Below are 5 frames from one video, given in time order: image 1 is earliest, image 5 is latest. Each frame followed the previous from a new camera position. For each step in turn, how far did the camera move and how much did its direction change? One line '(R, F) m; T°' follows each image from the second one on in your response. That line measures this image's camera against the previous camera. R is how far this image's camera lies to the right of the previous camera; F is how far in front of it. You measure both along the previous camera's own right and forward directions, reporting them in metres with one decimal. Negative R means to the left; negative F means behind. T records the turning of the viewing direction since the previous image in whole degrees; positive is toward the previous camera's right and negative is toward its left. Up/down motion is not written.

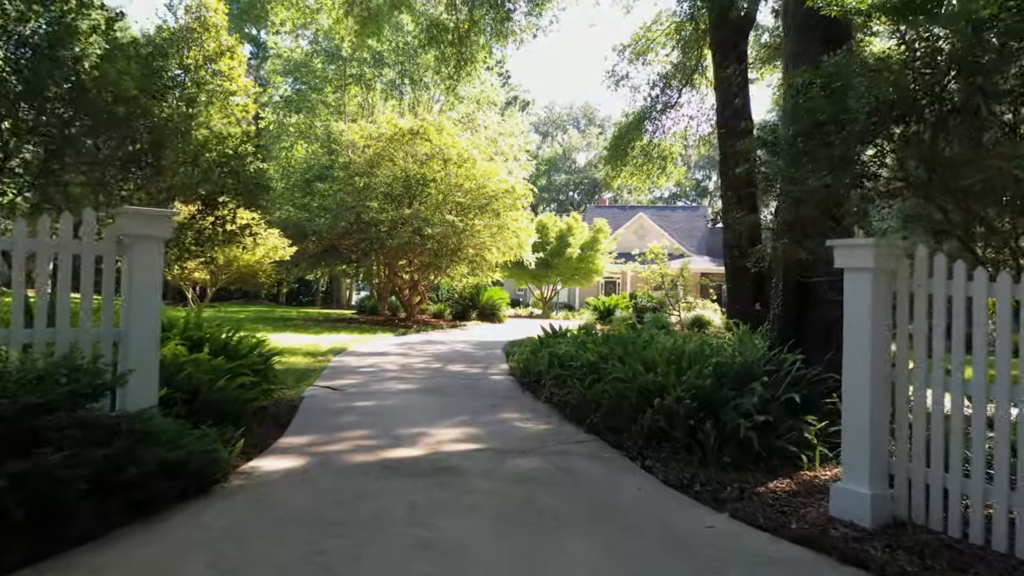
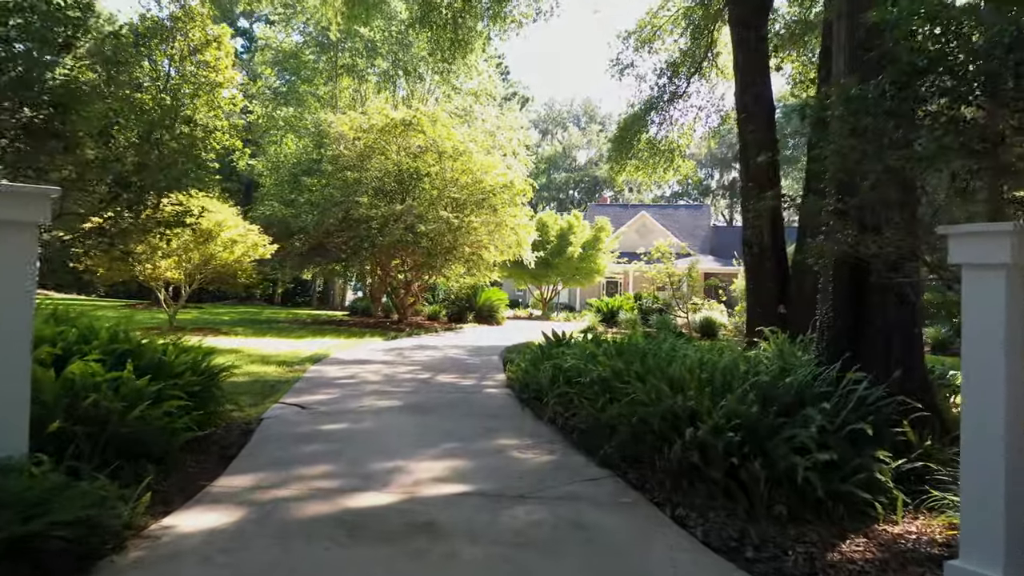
(0.0, +1.1) m; 0°
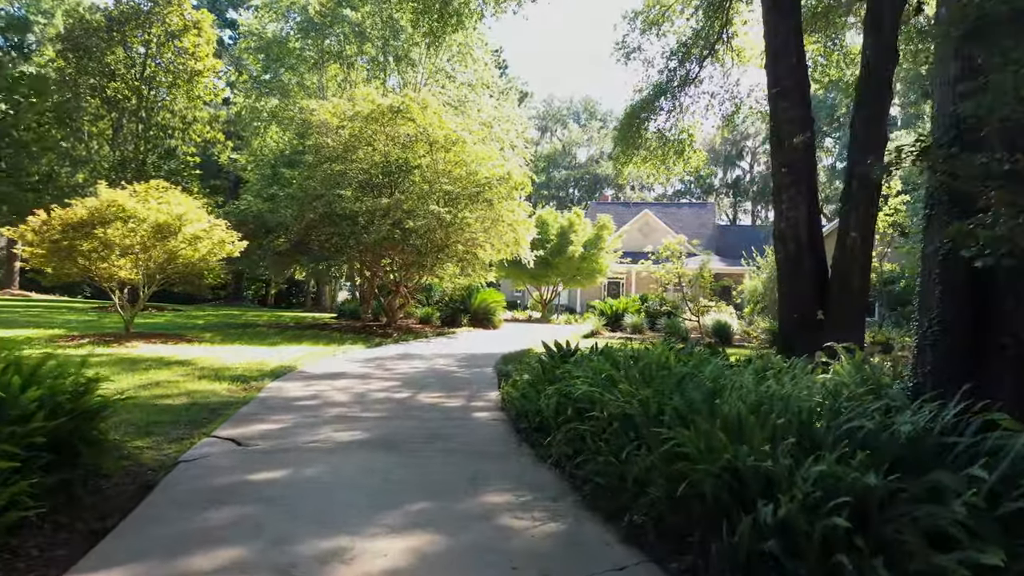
(0.0, +1.5) m; 0°
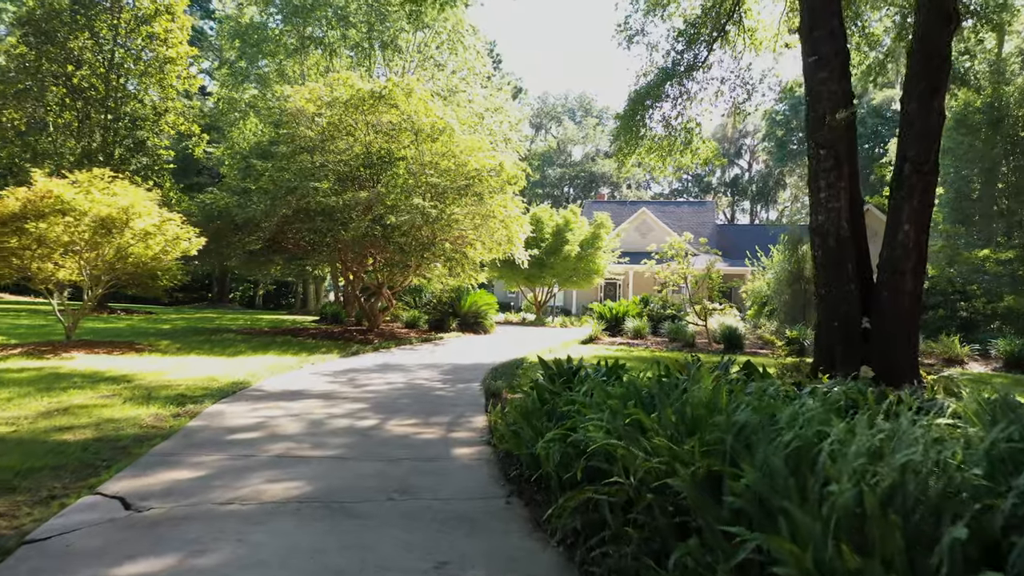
(0.0, +1.4) m; 0°
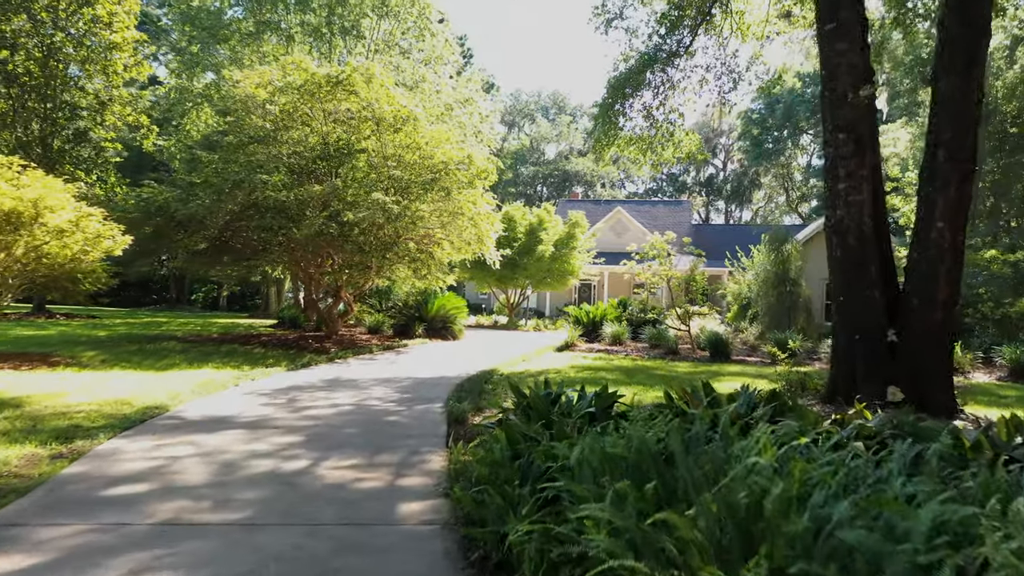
(+0.1, +1.2) m; +2°
